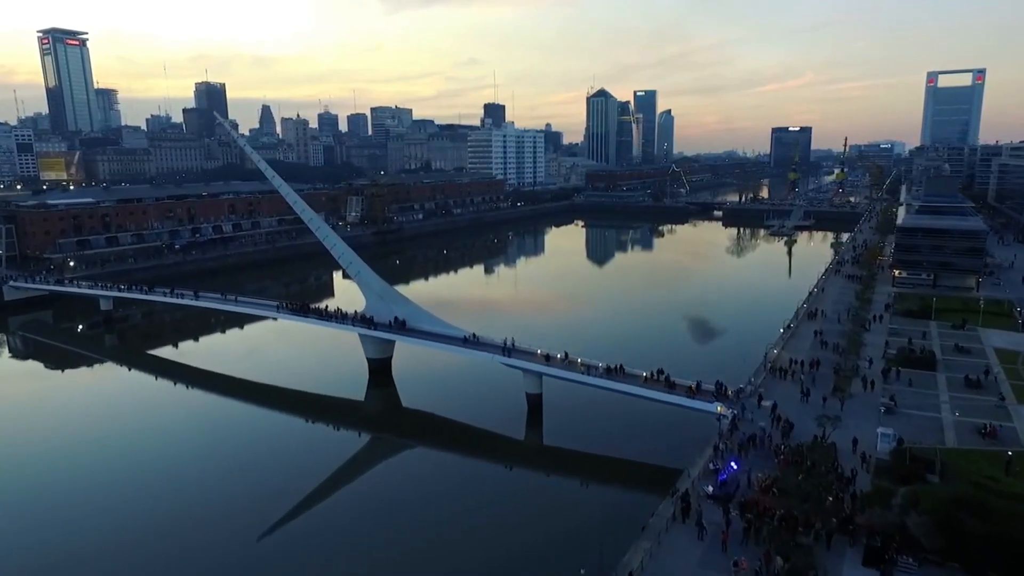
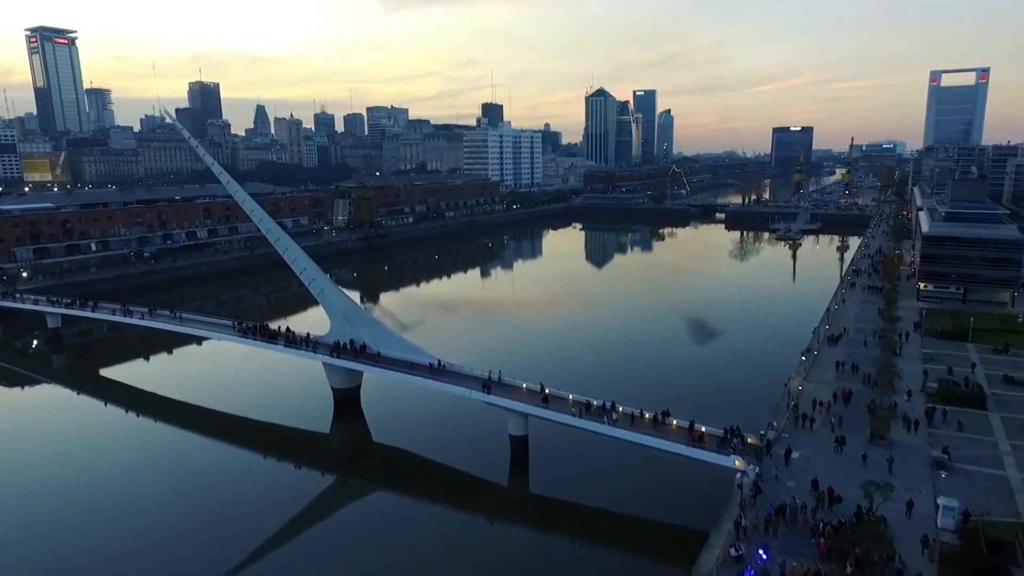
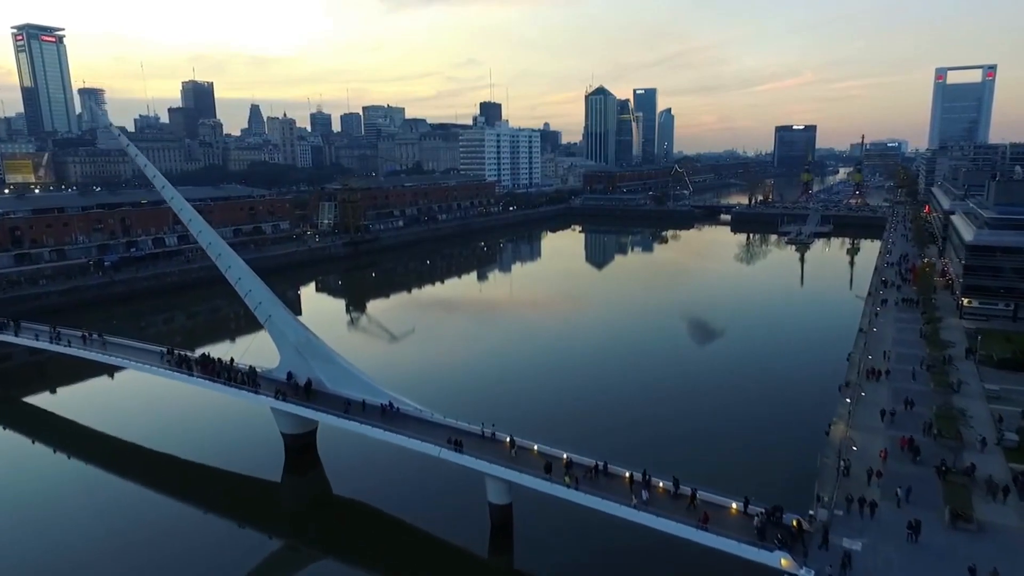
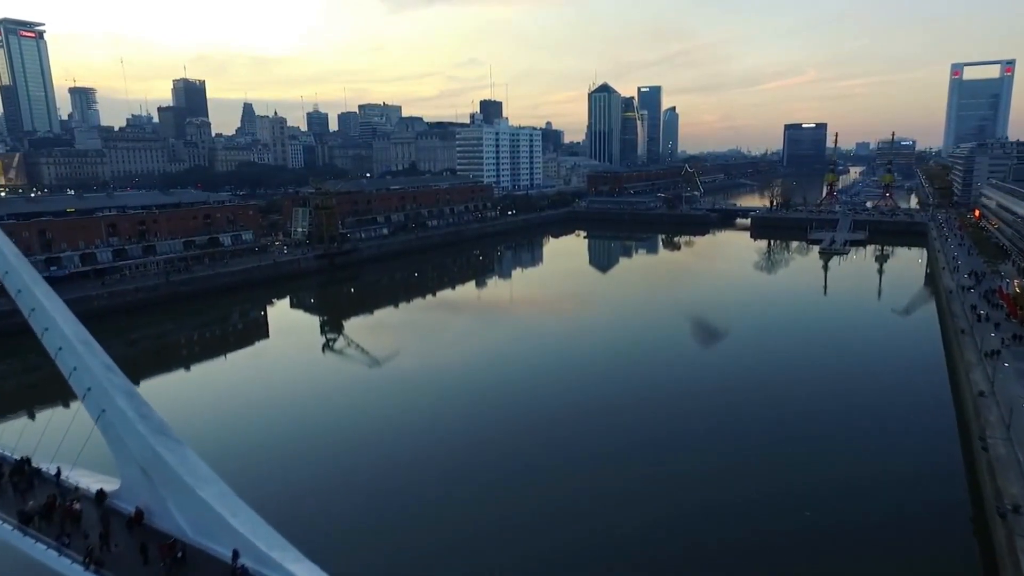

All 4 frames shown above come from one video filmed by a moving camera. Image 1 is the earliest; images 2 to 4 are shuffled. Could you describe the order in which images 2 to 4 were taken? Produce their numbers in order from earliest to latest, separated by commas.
2, 3, 4
